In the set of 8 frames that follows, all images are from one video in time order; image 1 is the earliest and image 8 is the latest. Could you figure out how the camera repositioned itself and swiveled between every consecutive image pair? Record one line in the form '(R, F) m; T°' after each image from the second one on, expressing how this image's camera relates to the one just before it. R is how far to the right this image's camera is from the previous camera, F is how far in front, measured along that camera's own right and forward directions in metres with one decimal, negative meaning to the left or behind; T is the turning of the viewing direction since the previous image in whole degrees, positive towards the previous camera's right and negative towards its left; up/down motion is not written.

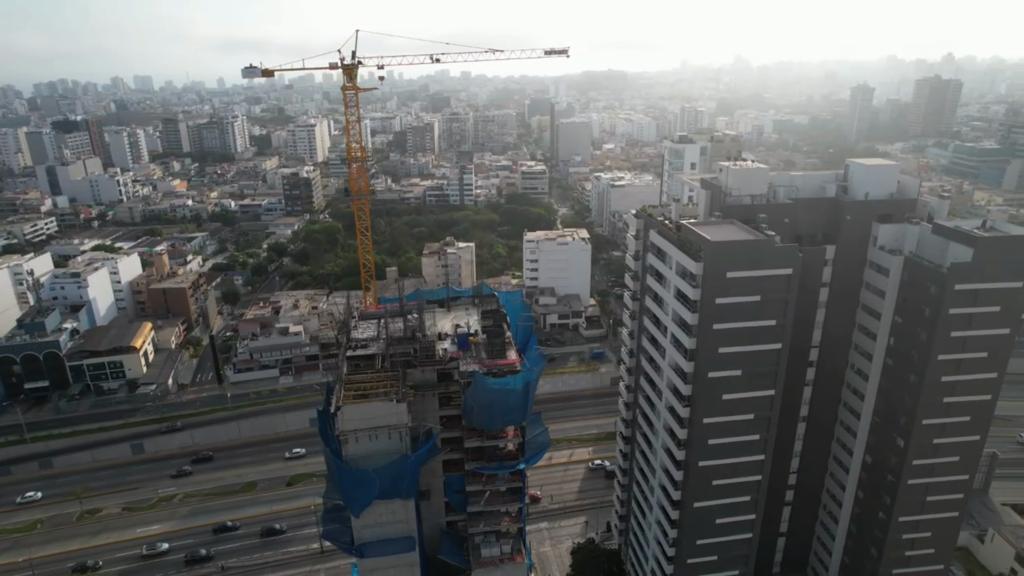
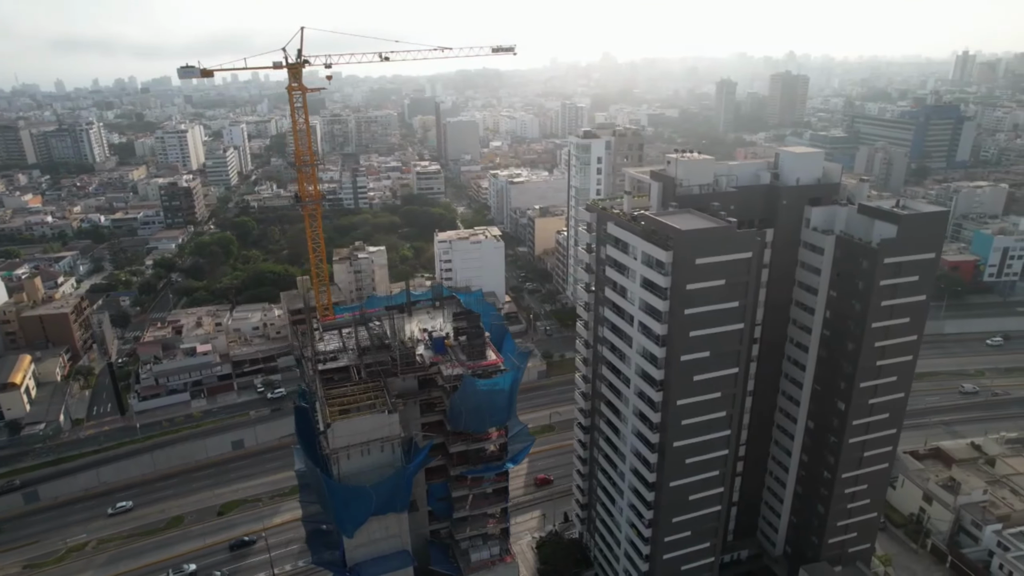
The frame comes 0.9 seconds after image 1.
(-2.9, +0.3) m; +10°
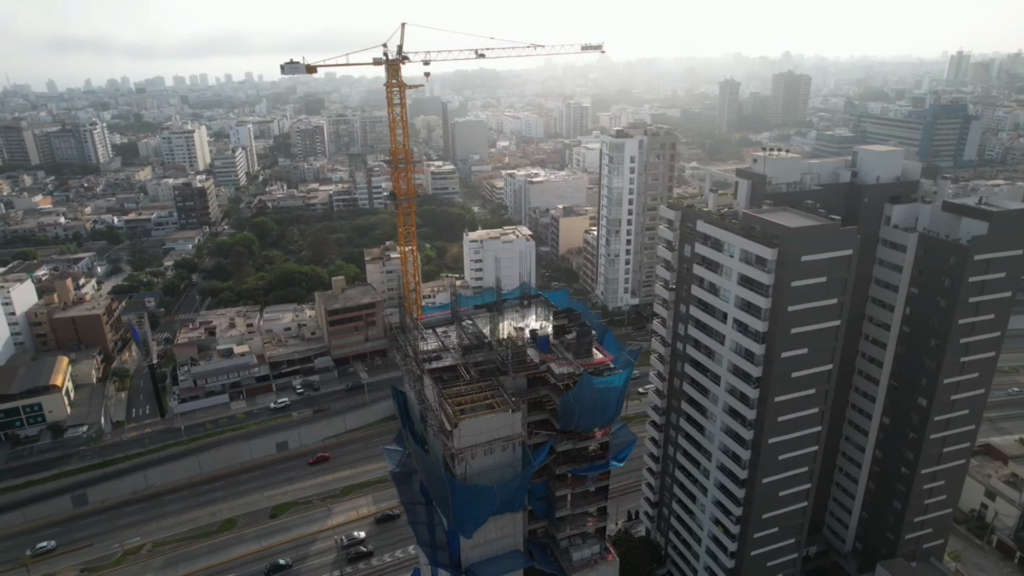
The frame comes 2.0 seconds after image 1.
(-3.6, +0.1) m; +1°
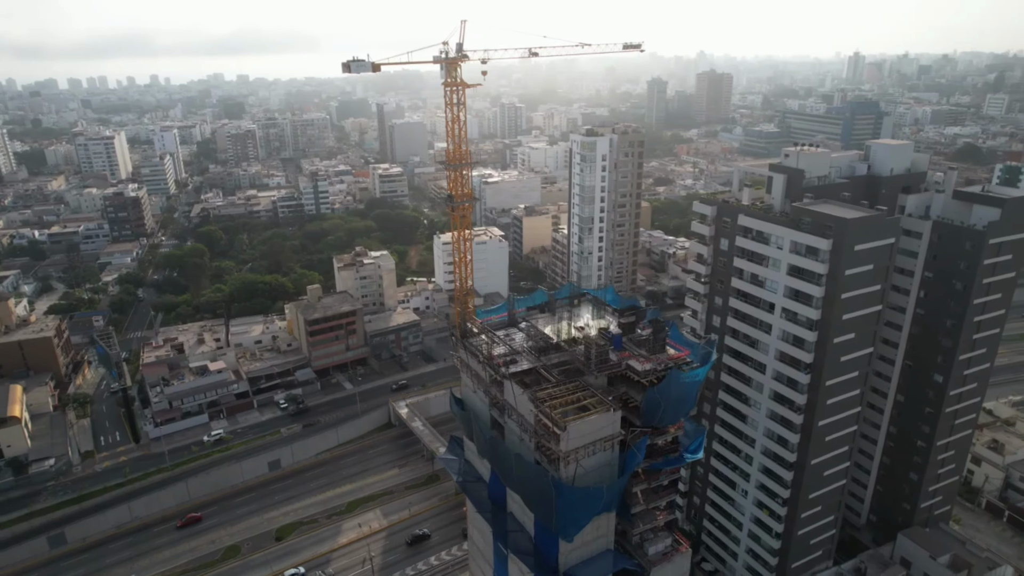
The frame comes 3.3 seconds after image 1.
(-4.7, +0.5) m; +7°
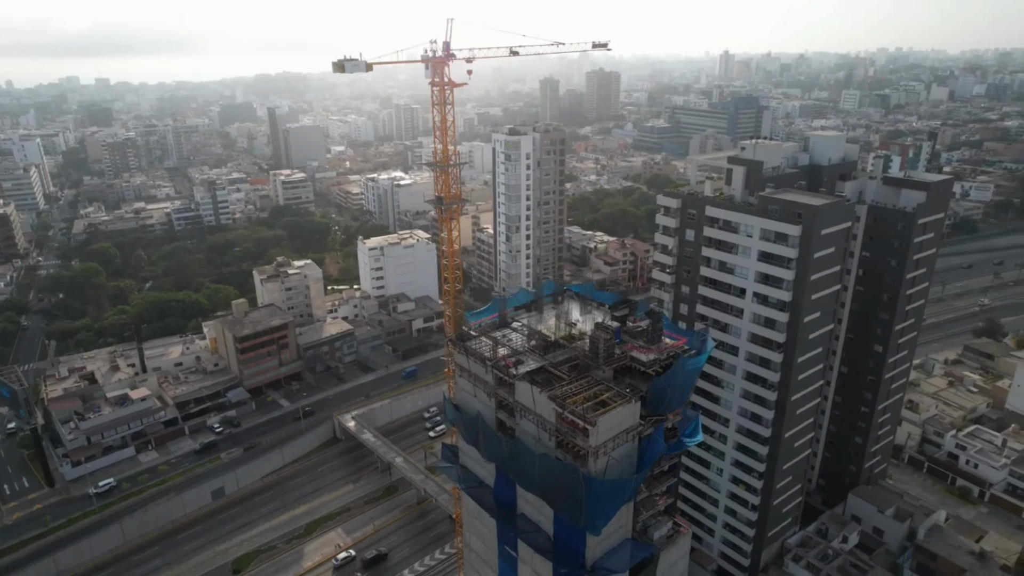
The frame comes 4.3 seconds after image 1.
(-3.4, +0.4) m; +9°
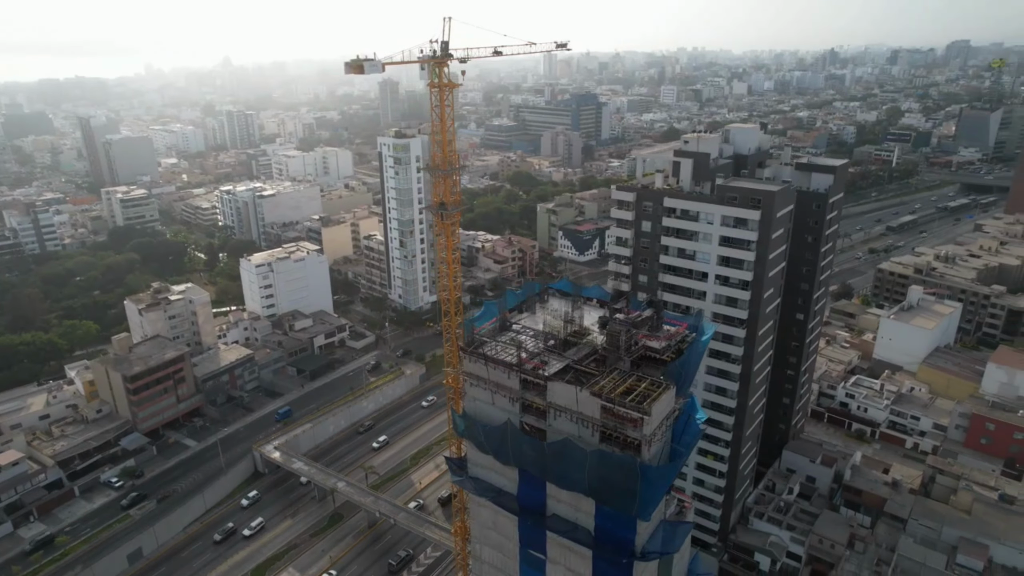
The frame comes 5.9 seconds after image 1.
(-5.5, +0.9) m; +14°
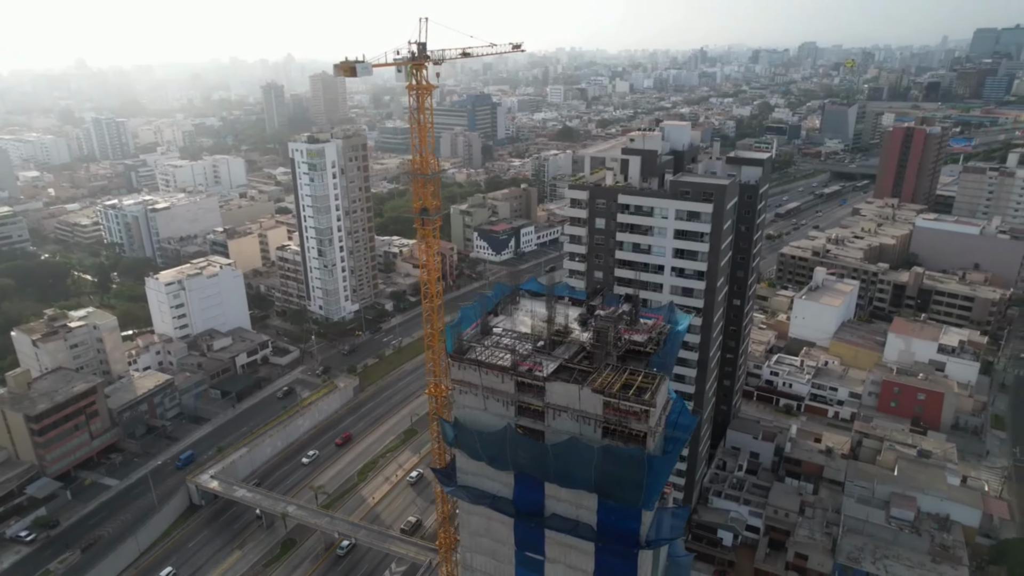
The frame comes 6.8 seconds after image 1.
(-2.9, +0.4) m; +9°
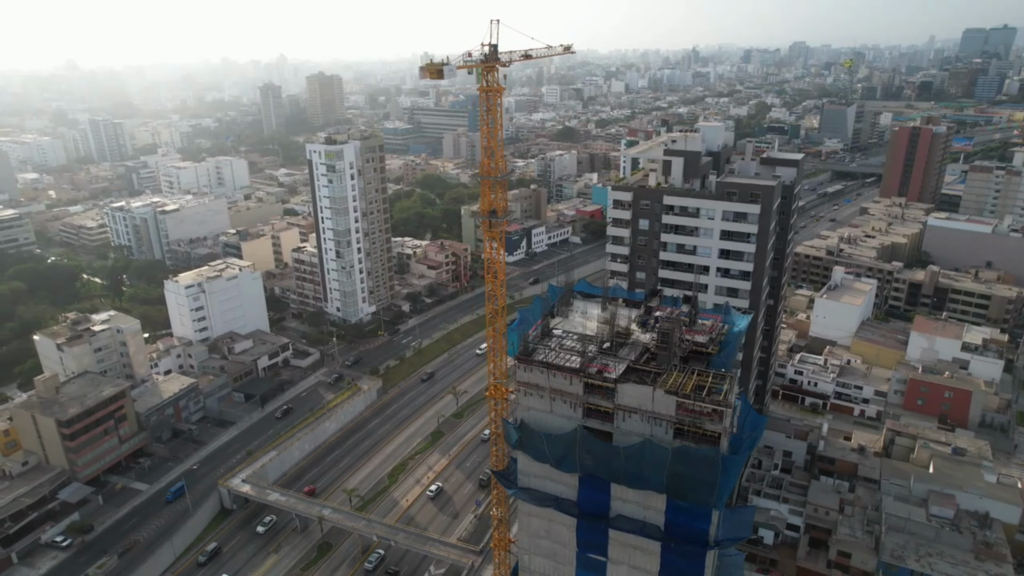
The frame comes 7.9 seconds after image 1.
(-2.4, 0.0) m; +1°
